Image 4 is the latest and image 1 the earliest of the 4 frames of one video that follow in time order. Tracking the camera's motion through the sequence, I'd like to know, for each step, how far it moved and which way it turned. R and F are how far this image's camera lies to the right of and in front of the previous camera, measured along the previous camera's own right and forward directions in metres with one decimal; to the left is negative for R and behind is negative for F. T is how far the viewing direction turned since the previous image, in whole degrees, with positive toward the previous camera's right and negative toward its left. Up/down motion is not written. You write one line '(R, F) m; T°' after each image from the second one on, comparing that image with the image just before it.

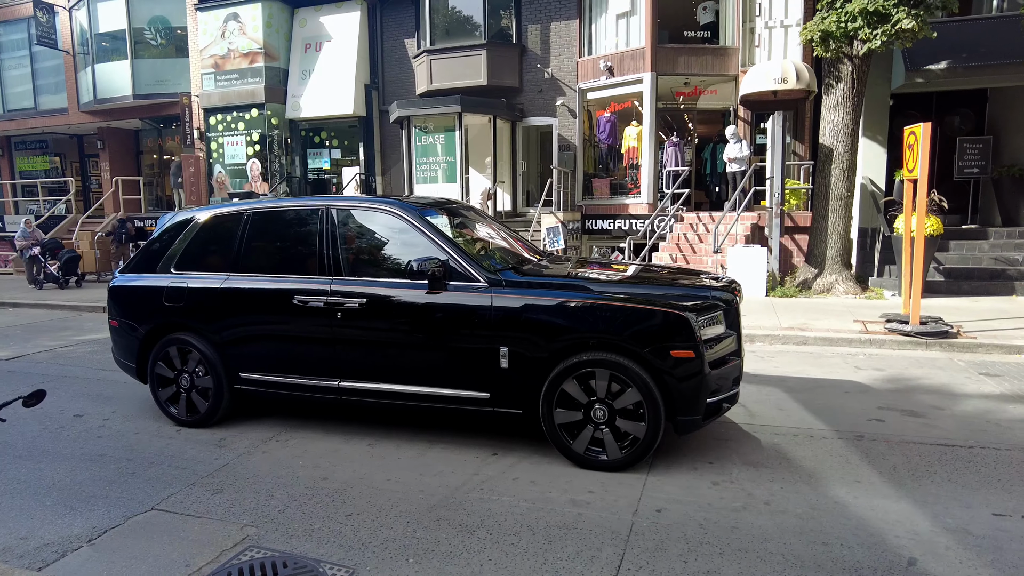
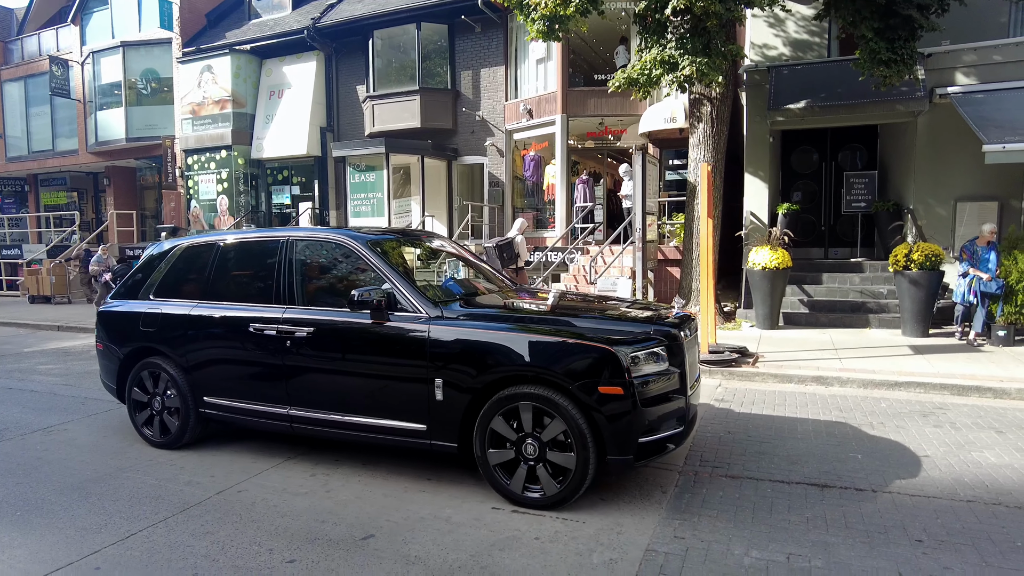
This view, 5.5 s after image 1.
(+3.2, -0.7) m; -6°
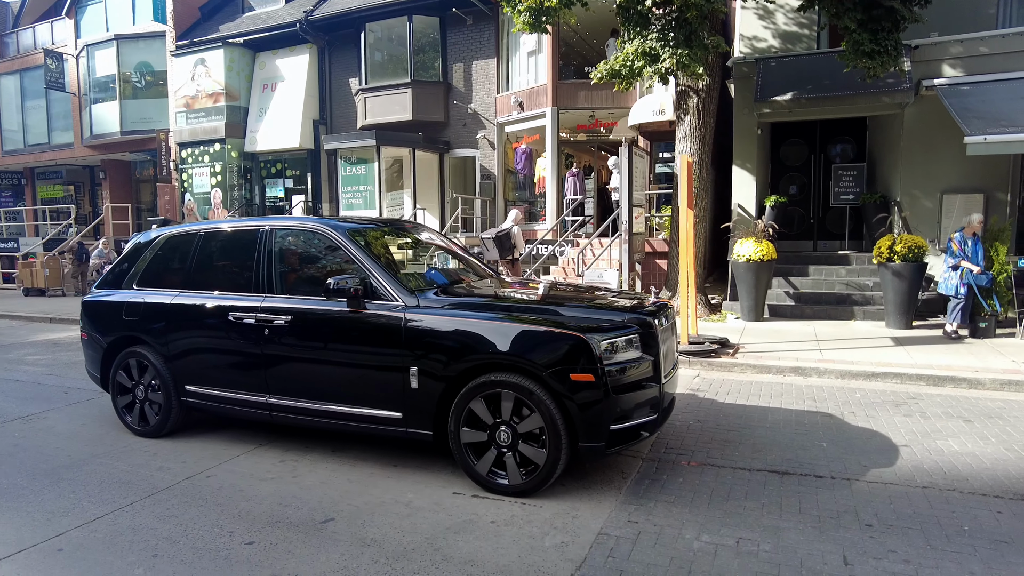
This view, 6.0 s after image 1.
(+0.3, 0.0) m; 0°
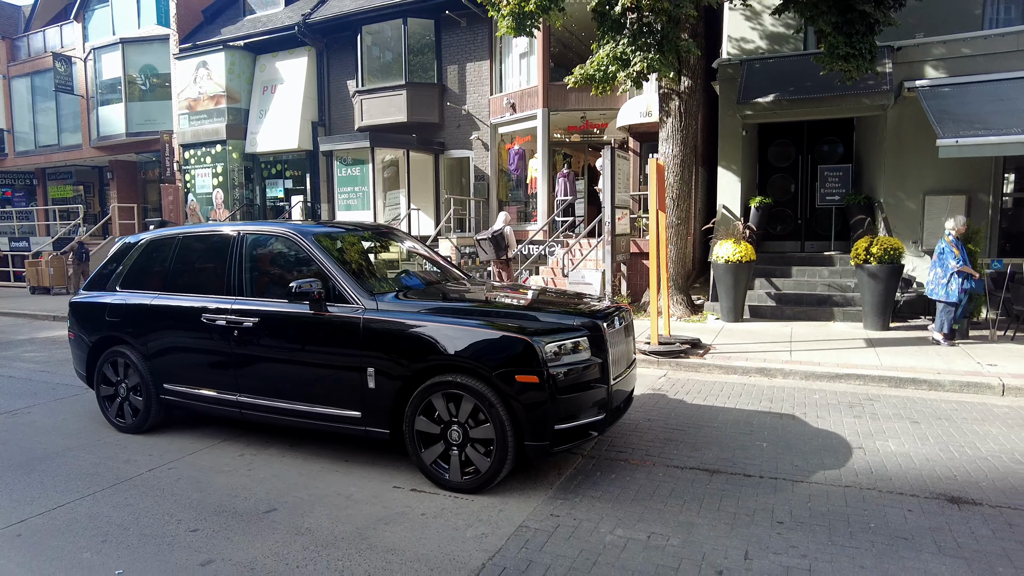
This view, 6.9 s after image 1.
(+0.5, -0.2) m; -1°
